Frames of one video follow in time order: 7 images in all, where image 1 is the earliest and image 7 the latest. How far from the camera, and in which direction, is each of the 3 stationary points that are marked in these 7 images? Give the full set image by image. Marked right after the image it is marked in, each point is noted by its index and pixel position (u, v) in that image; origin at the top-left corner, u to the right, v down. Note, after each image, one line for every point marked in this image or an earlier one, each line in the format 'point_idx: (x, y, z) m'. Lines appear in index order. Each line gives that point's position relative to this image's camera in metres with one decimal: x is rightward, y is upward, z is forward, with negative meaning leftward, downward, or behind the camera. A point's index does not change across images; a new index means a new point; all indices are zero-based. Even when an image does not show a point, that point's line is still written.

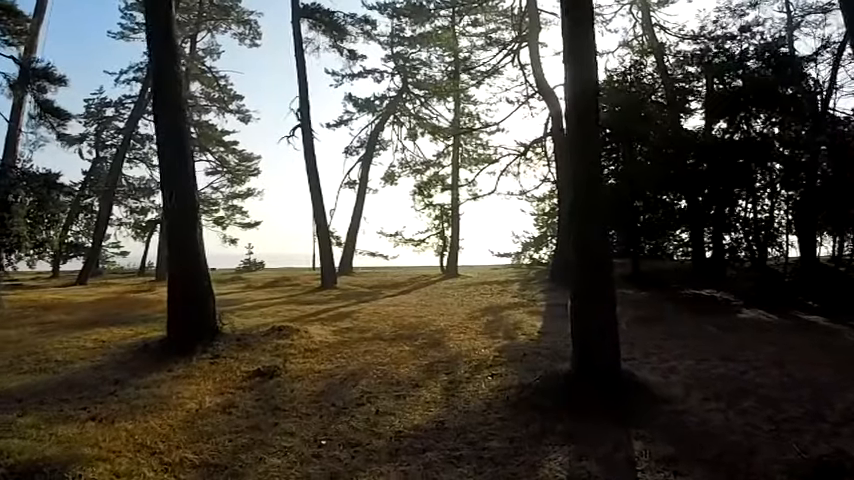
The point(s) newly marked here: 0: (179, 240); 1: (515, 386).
0: (-3.3, -0.1, +9.4) m
1: (+0.8, -1.4, +6.5) m
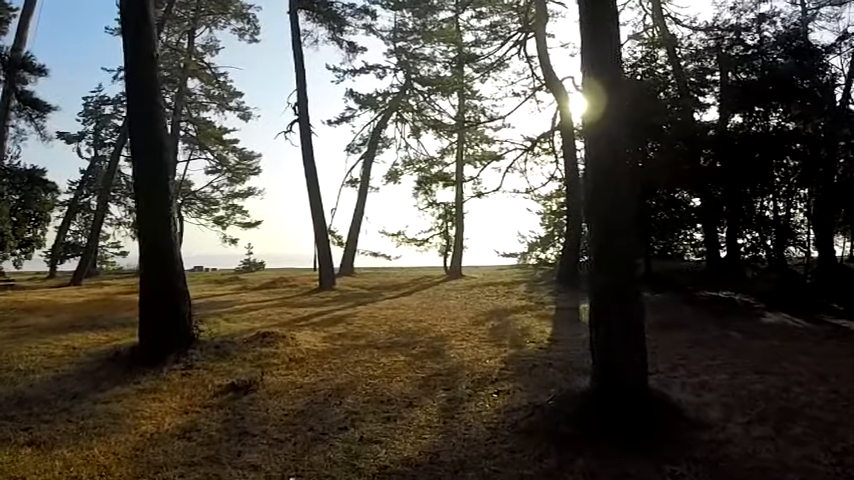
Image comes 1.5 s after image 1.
0: (-3.3, 0.0, +8.5) m
1: (+0.8, -1.3, +5.5) m
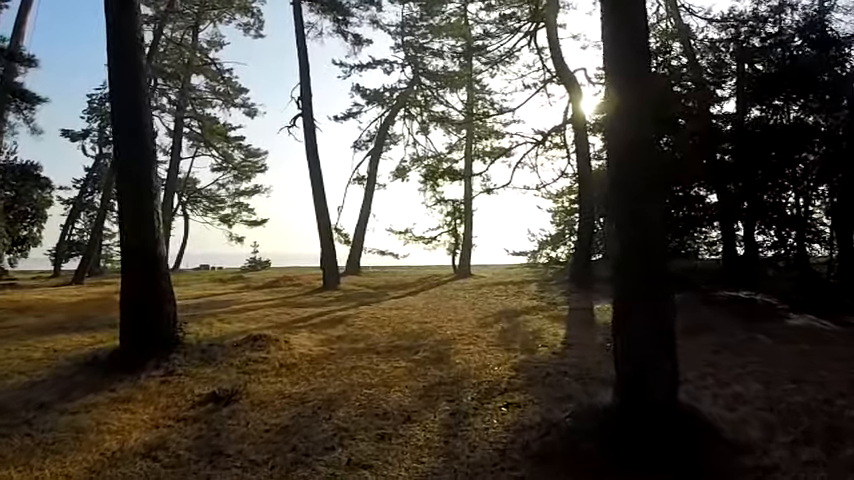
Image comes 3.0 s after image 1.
0: (-3.3, 0.0, +7.9) m
1: (+0.8, -1.3, +4.9) m
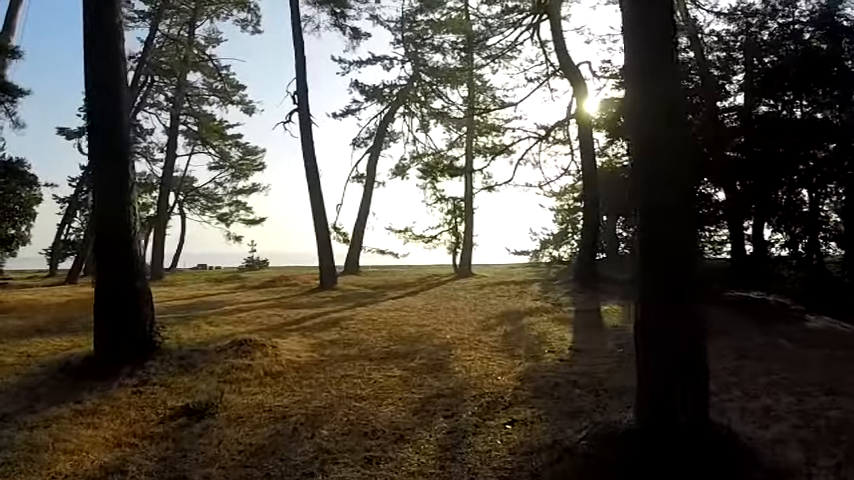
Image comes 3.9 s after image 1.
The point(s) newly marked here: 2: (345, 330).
0: (-3.3, +0.1, +7.3) m
1: (+0.7, -1.3, +4.3) m
2: (-1.1, -1.2, +9.2) m
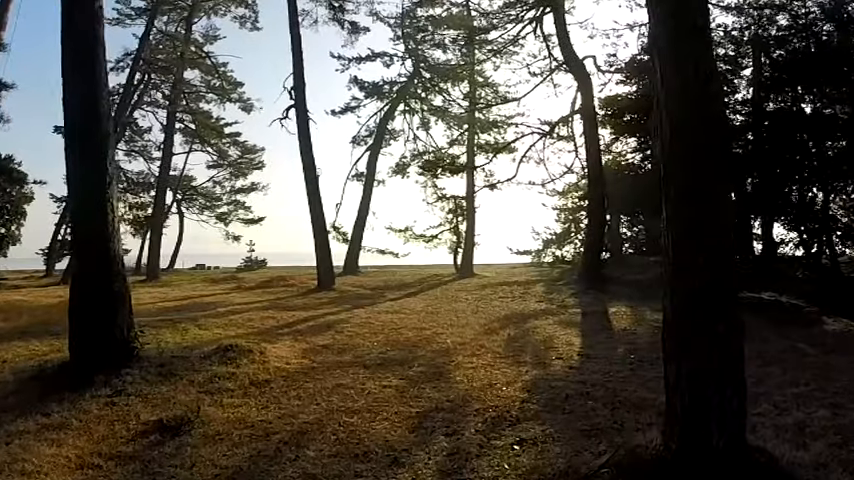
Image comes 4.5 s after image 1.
0: (-3.3, +0.1, +6.8) m
1: (+0.7, -1.2, +3.8) m
2: (-1.1, -1.2, +8.7) m
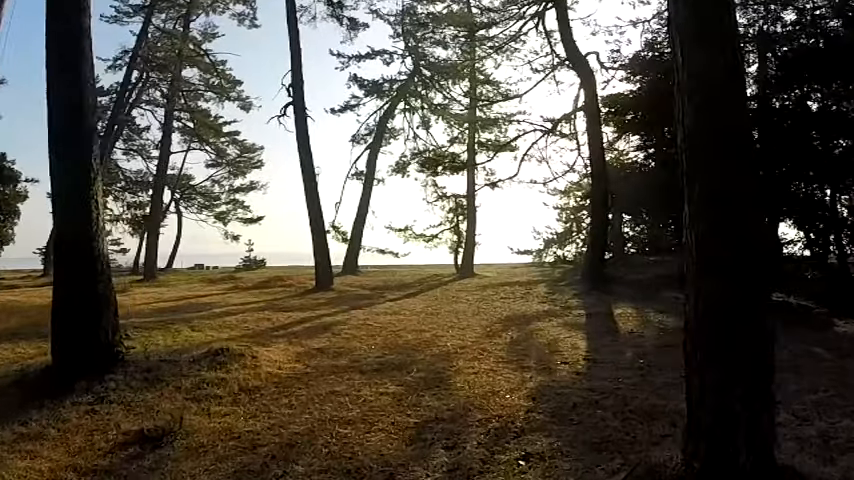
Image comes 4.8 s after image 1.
0: (-3.4, +0.1, +6.5) m
1: (+0.7, -1.2, +3.5) m
2: (-1.1, -1.2, +8.4) m
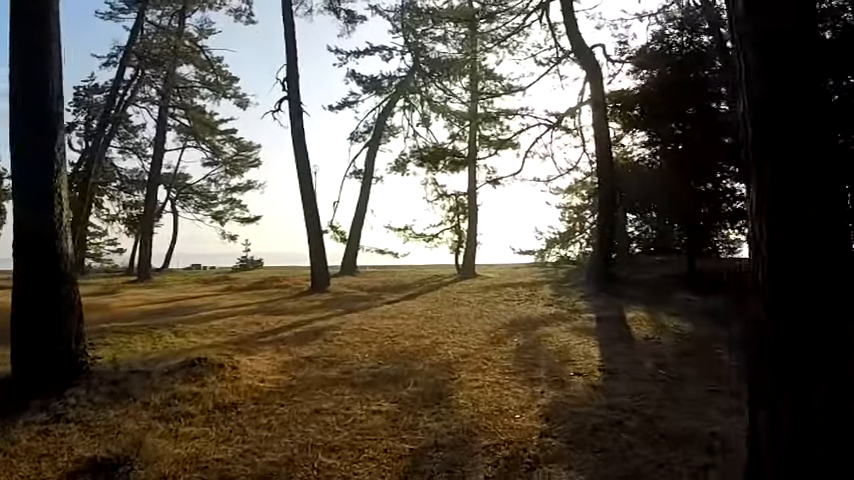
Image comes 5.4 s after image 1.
0: (-3.4, +0.1, +5.9) m
1: (+0.7, -1.2, +2.8) m
2: (-1.1, -1.2, +7.7) m
